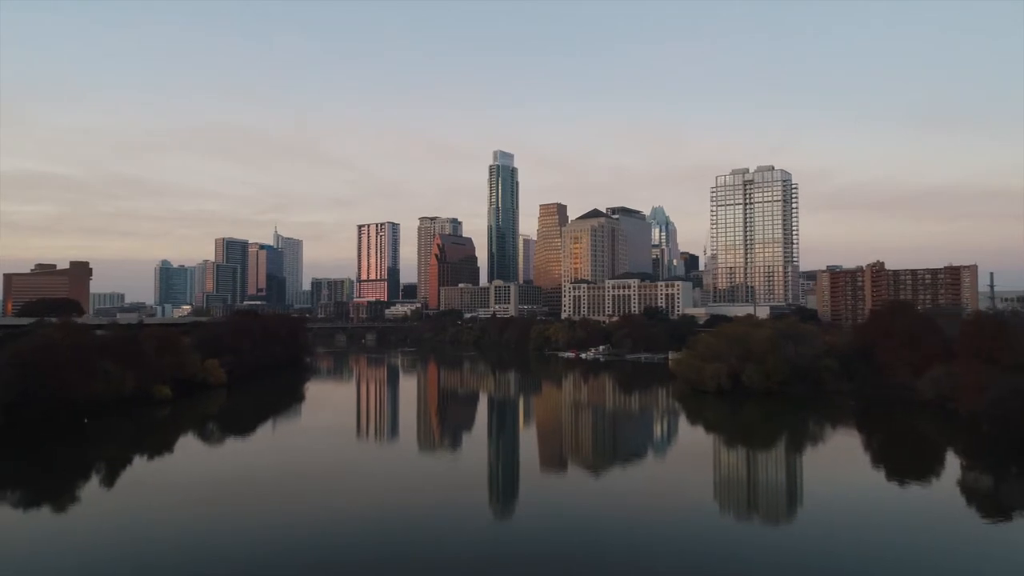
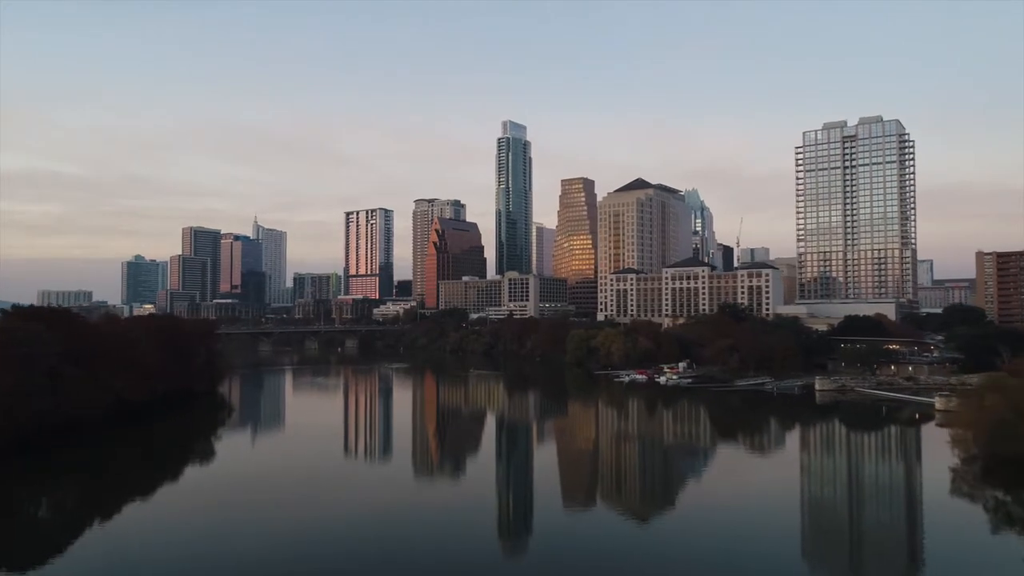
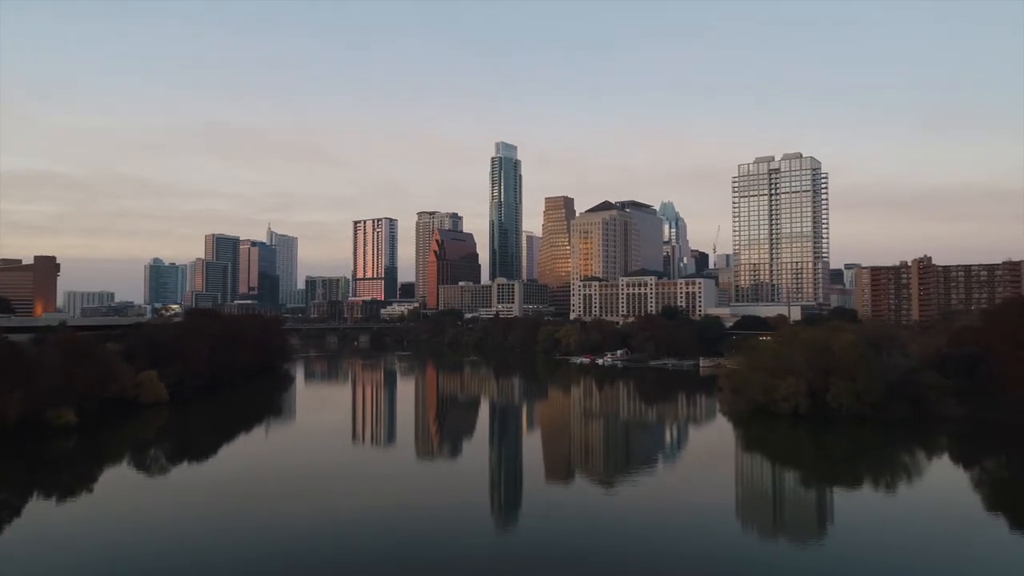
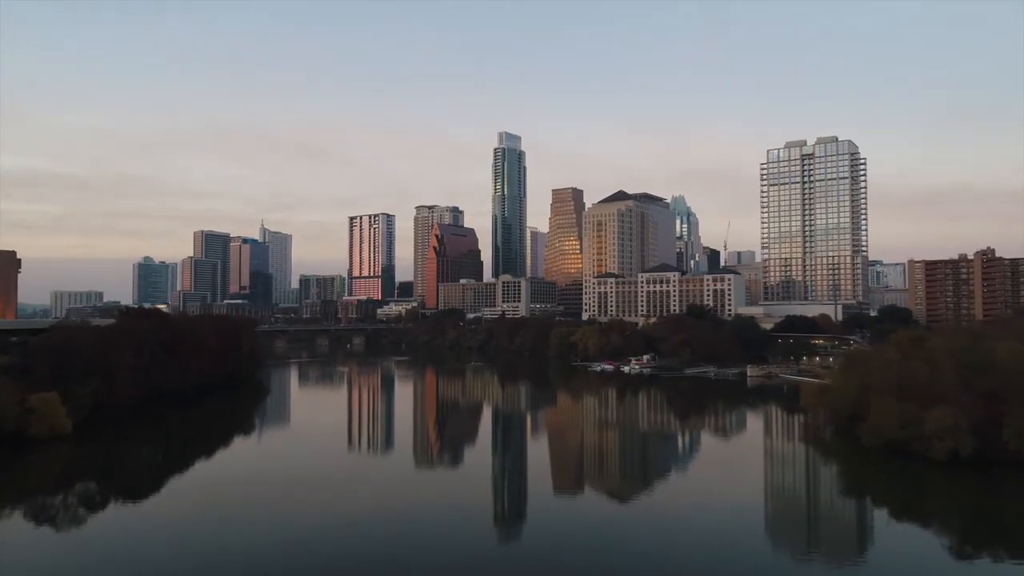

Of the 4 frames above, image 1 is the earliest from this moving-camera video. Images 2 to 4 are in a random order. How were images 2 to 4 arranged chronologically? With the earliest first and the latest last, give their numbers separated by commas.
3, 4, 2
